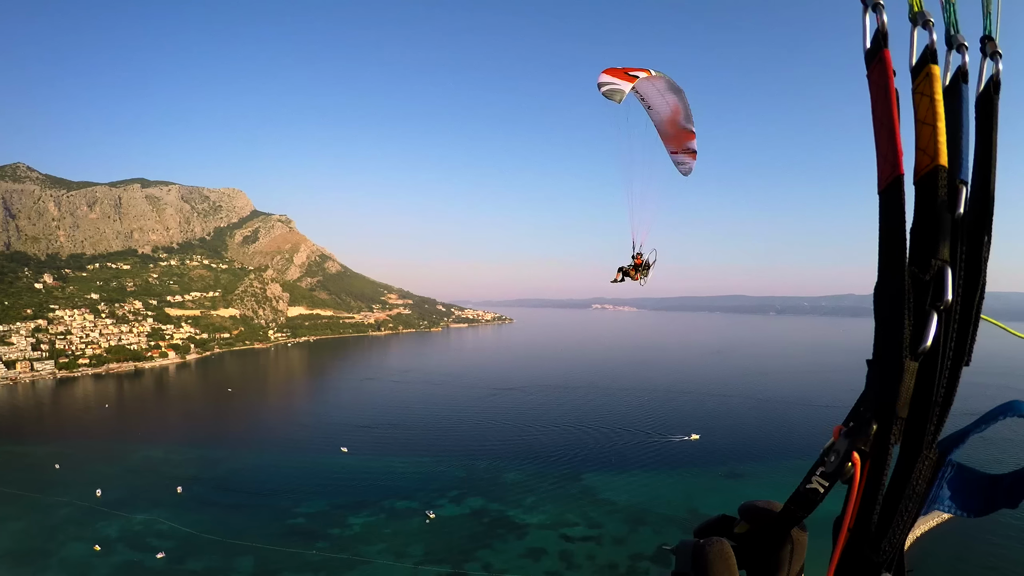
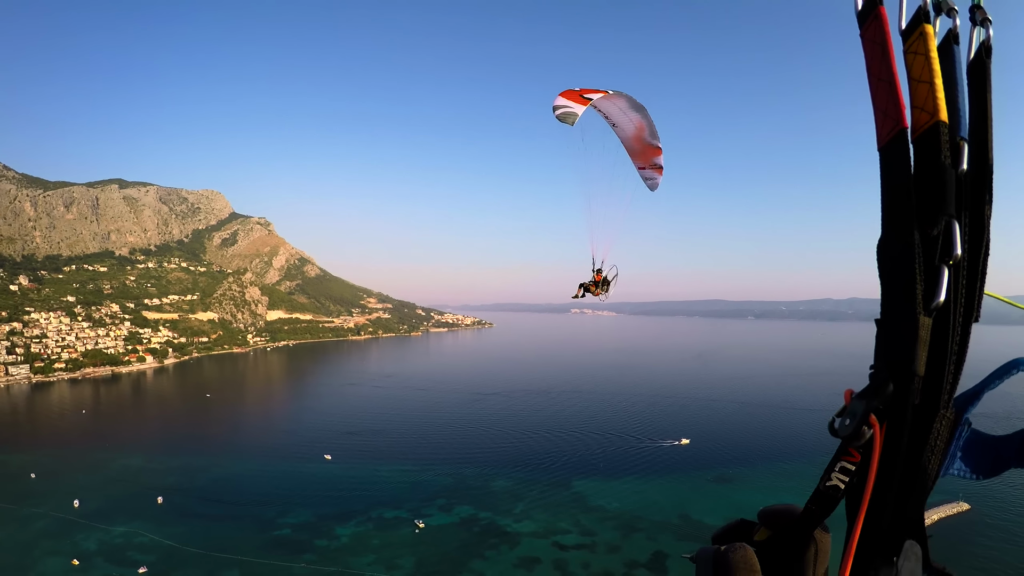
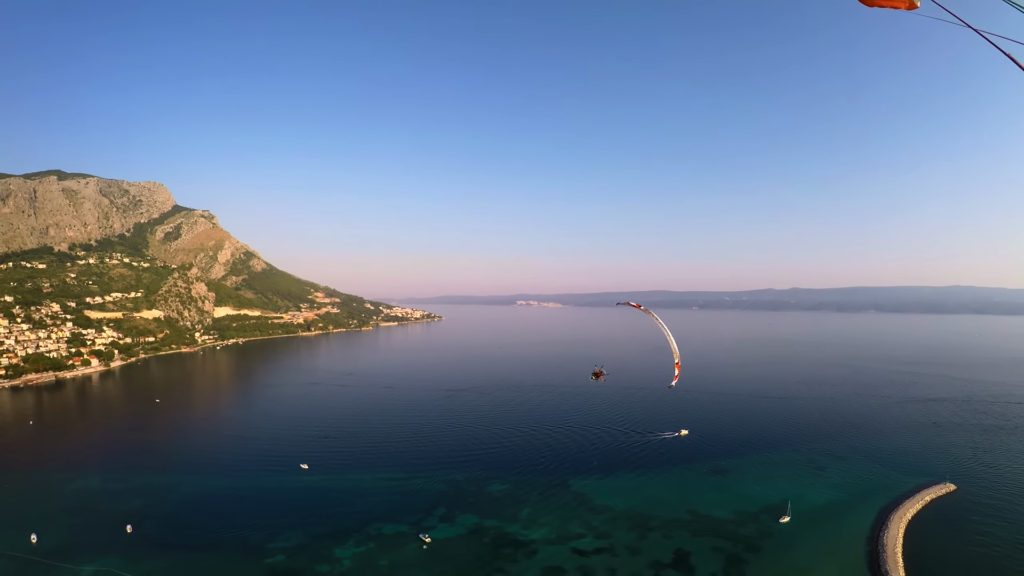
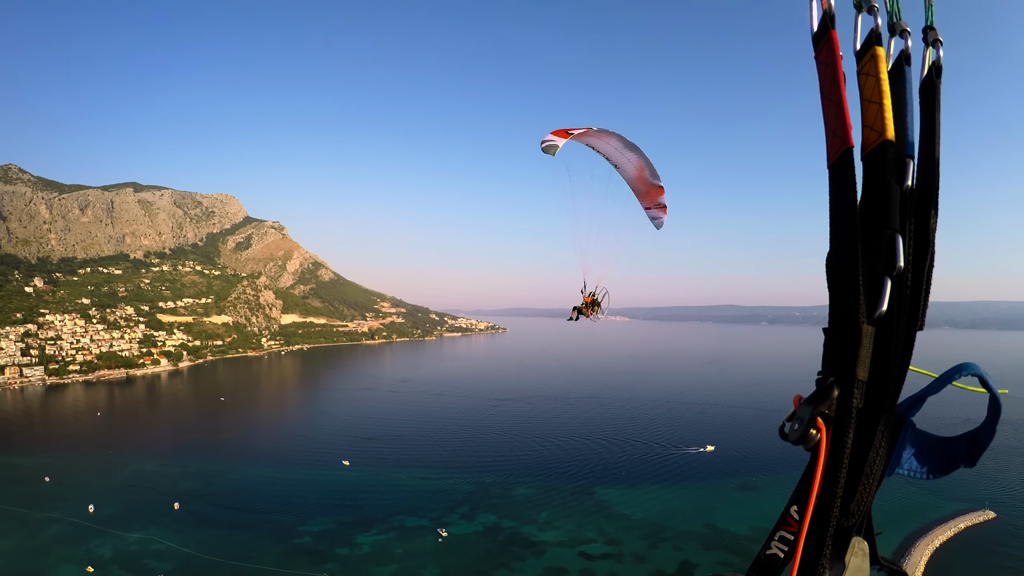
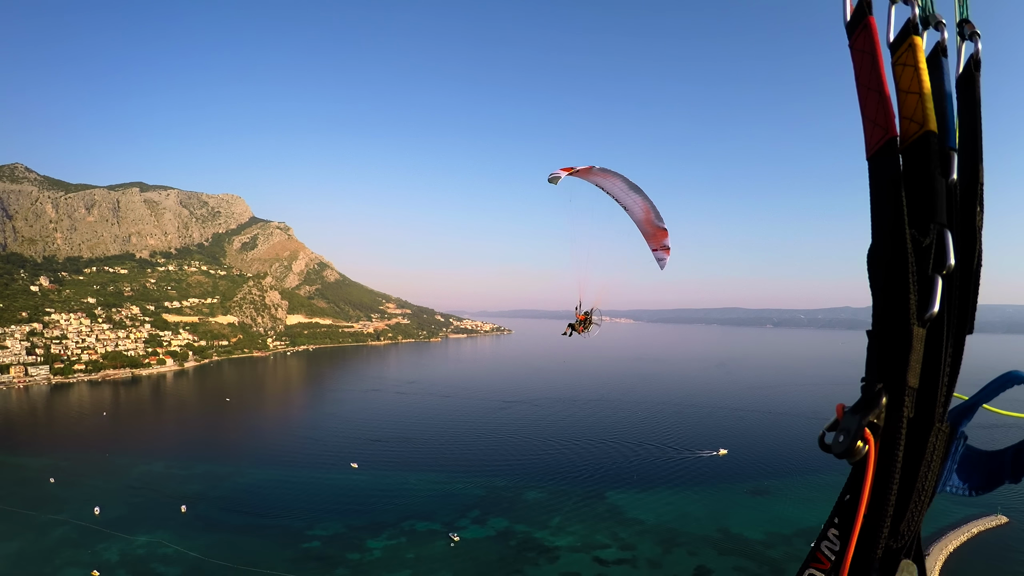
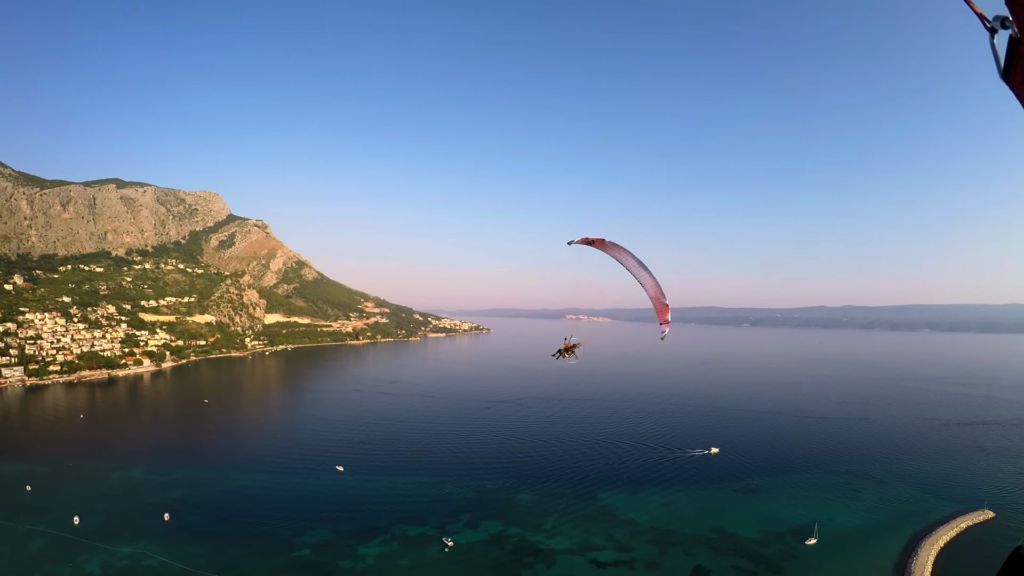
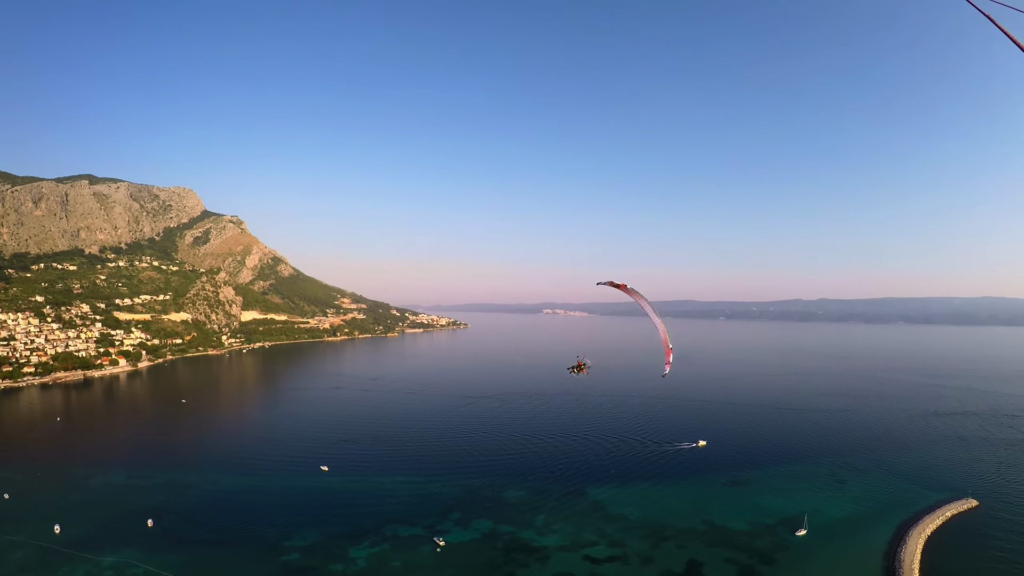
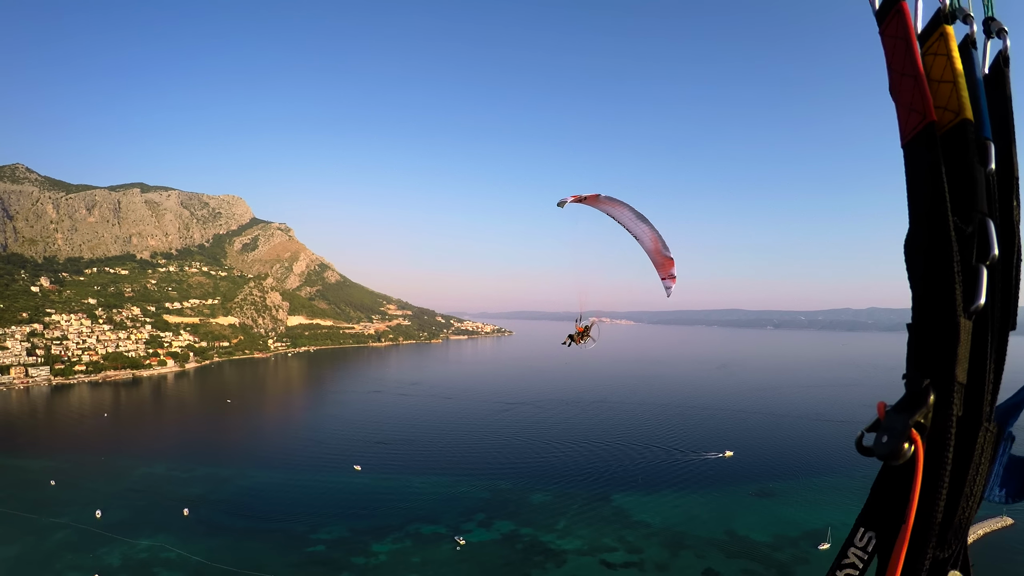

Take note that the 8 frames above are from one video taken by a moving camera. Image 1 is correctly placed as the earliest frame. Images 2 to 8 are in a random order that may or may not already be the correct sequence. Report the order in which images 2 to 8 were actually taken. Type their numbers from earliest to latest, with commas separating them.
2, 4, 5, 8, 6, 7, 3
